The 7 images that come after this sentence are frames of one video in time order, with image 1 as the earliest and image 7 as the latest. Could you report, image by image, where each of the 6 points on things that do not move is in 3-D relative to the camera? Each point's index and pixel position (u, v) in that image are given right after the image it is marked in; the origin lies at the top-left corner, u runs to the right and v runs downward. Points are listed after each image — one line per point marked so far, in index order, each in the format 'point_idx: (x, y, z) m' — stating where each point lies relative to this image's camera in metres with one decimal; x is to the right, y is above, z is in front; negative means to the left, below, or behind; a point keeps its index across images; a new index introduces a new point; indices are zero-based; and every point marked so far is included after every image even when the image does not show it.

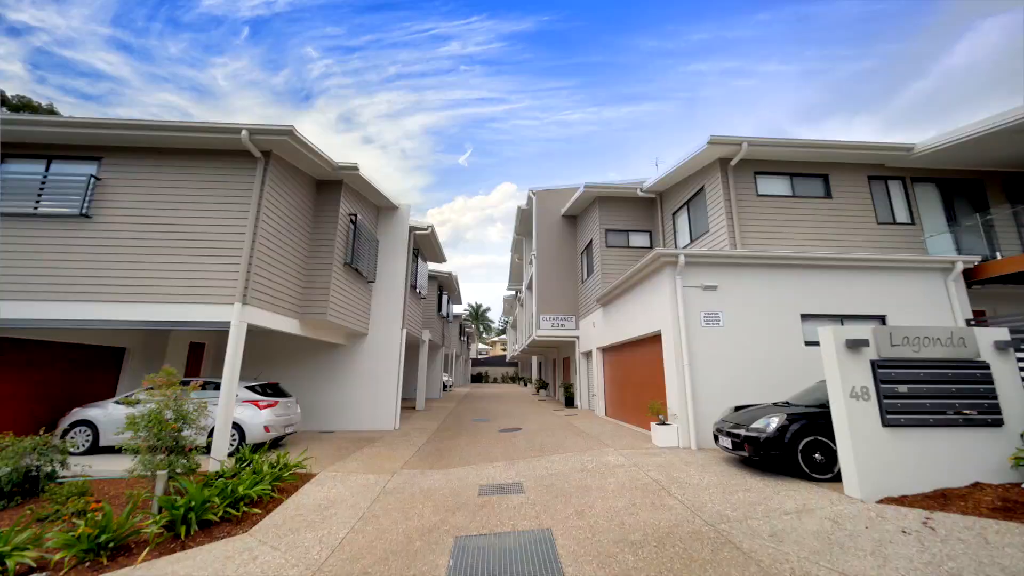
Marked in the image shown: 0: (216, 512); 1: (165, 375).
0: (-3.5, -2.6, +4.5) m
1: (-4.7, -1.2, +5.2) m
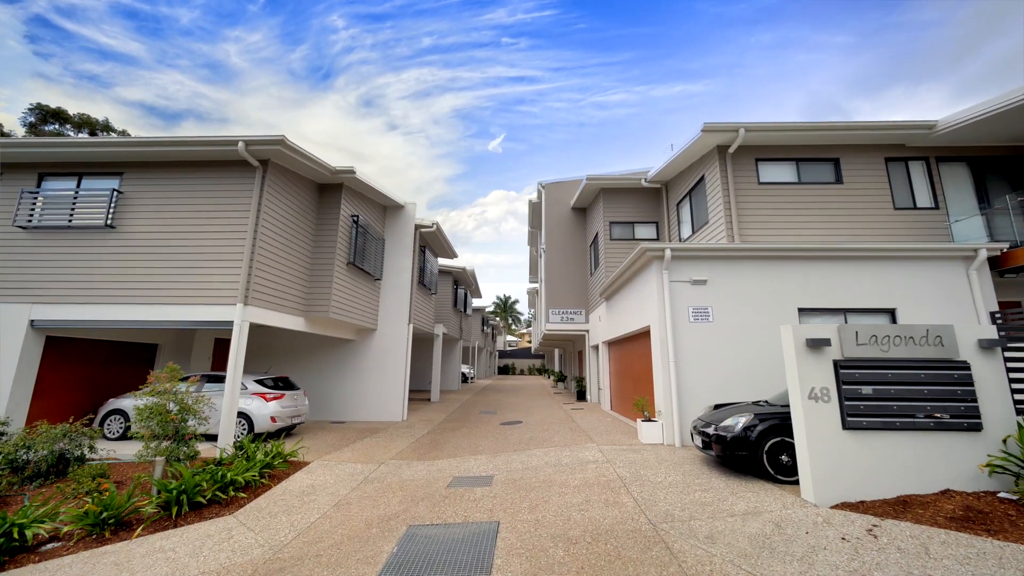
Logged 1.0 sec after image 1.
0: (-4.0, -2.7, +5.0) m
1: (-5.2, -1.2, +5.8) m
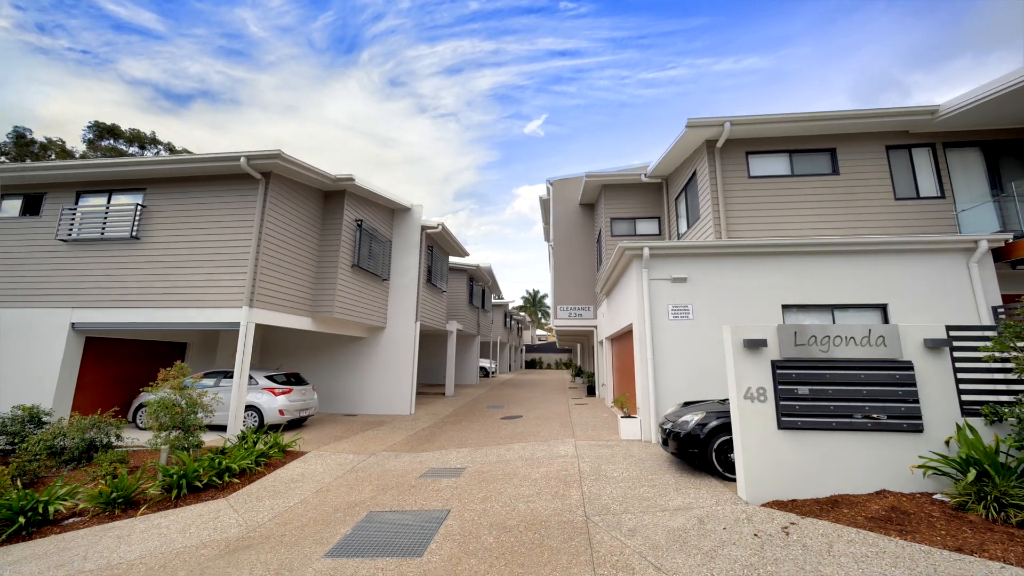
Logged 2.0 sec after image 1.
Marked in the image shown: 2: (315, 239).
0: (-4.5, -2.8, +5.6) m
1: (-5.7, -1.4, +6.5) m
2: (-5.3, +1.3, +10.3) m
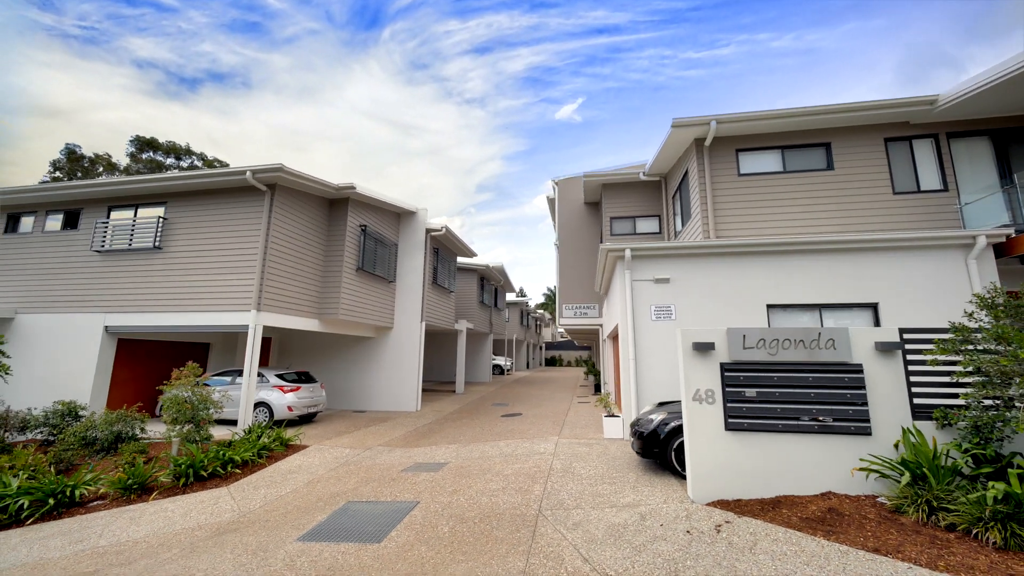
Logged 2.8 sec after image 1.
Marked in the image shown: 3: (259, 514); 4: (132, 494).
0: (-4.9, -2.9, +6.2) m
1: (-6.0, -1.5, +7.1) m
2: (-5.4, +1.2, +10.9) m
3: (-3.2, -2.9, +4.9) m
4: (-5.6, -3.0, +5.6) m
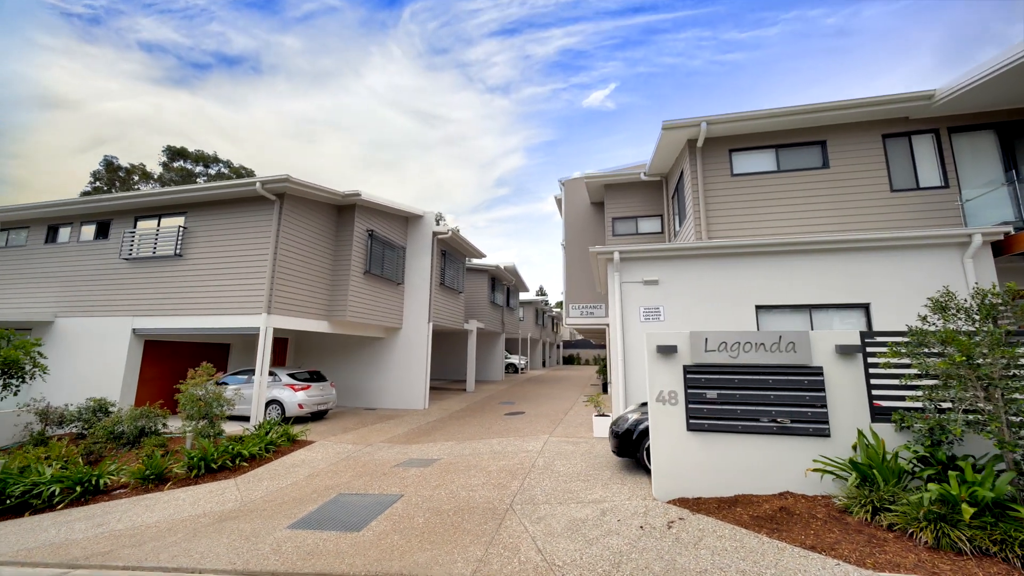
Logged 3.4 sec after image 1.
0: (-5.1, -3.0, +6.7) m
1: (-6.2, -1.6, +7.6) m
2: (-5.4, +1.1, +11.4) m
3: (-3.5, -3.0, +5.3) m
4: (-5.8, -3.1, +6.1) m
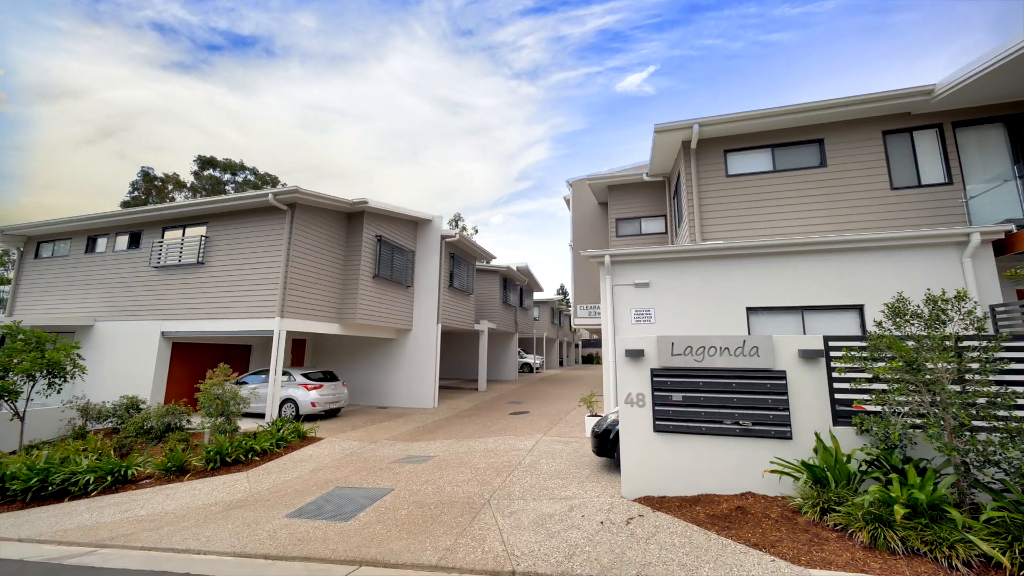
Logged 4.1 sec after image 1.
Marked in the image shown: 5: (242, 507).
0: (-5.3, -3.2, +7.2) m
1: (-6.3, -1.7, +8.2) m
2: (-5.4, +1.0, +11.9) m
3: (-3.7, -3.1, +5.8) m
4: (-6.0, -3.3, +6.7) m
5: (-3.8, -3.1, +5.3) m
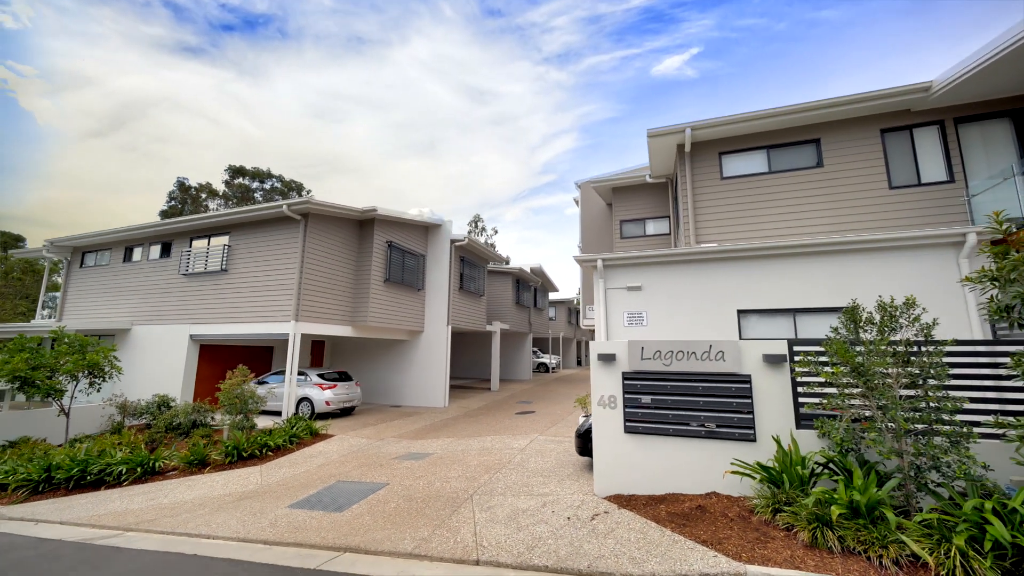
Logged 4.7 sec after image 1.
0: (-5.3, -3.3, +7.8) m
1: (-6.3, -1.9, +8.8) m
2: (-5.2, +0.9, +12.5) m
3: (-3.9, -3.2, +6.3) m
4: (-6.1, -3.4, +7.3) m
5: (-4.0, -3.2, +5.8) m
